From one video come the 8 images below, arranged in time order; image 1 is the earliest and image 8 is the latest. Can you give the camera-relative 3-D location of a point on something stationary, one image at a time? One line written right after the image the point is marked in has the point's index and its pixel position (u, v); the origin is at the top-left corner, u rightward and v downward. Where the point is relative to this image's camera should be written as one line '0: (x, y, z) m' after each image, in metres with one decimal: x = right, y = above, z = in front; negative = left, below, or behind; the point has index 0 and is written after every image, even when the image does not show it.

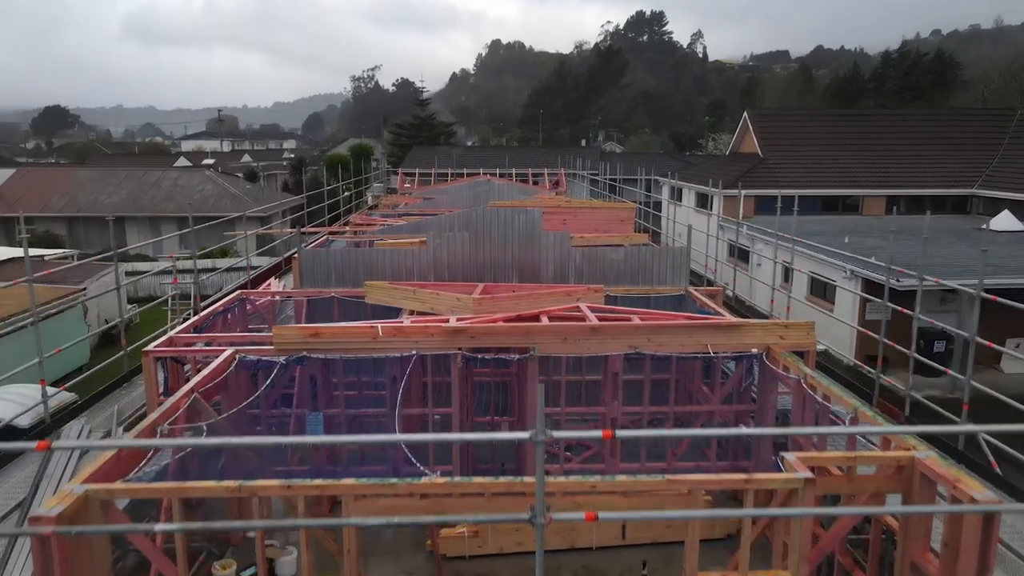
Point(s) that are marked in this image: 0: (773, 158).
0: (+7.1, +3.5, +19.3) m
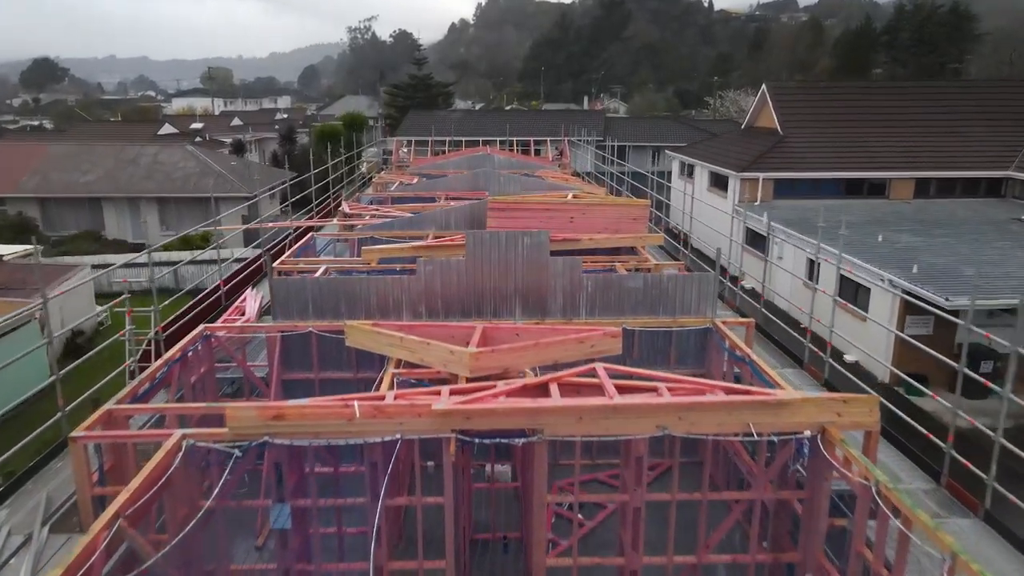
0: (+7.1, +3.9, +18.0) m
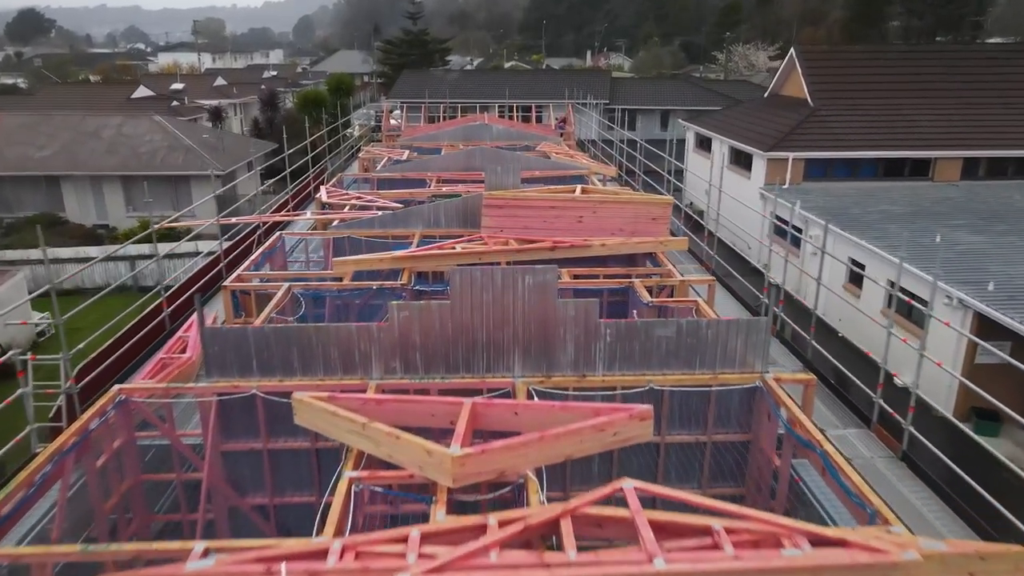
0: (+7.1, +4.1, +16.1) m
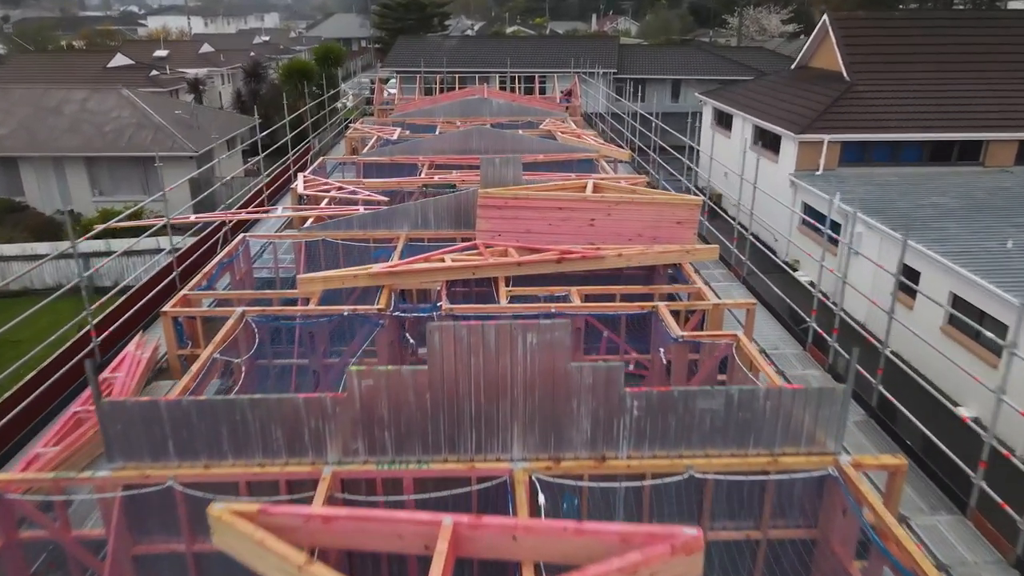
0: (+7.1, +4.2, +14.4) m
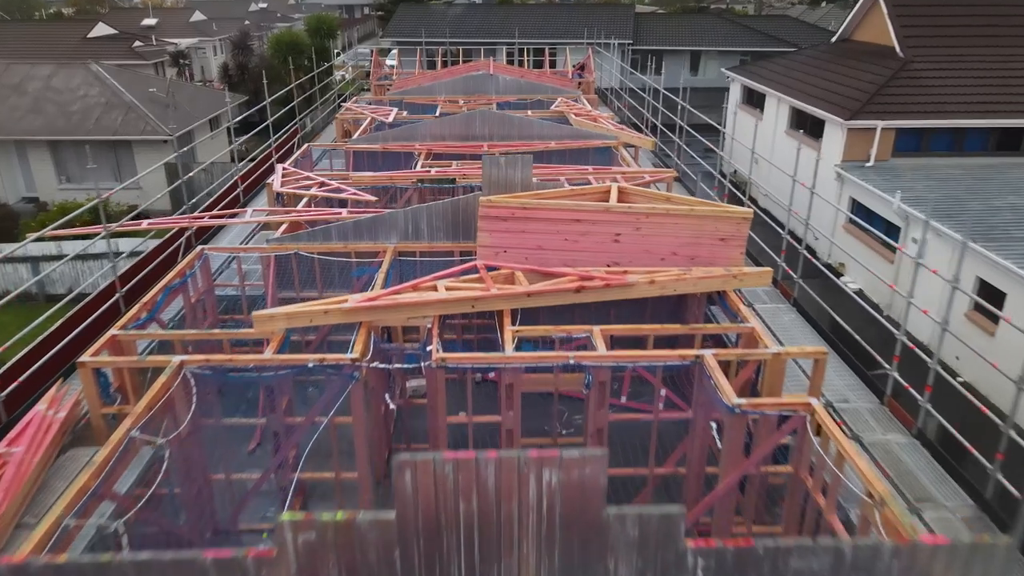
0: (+7.3, +4.1, +12.7) m
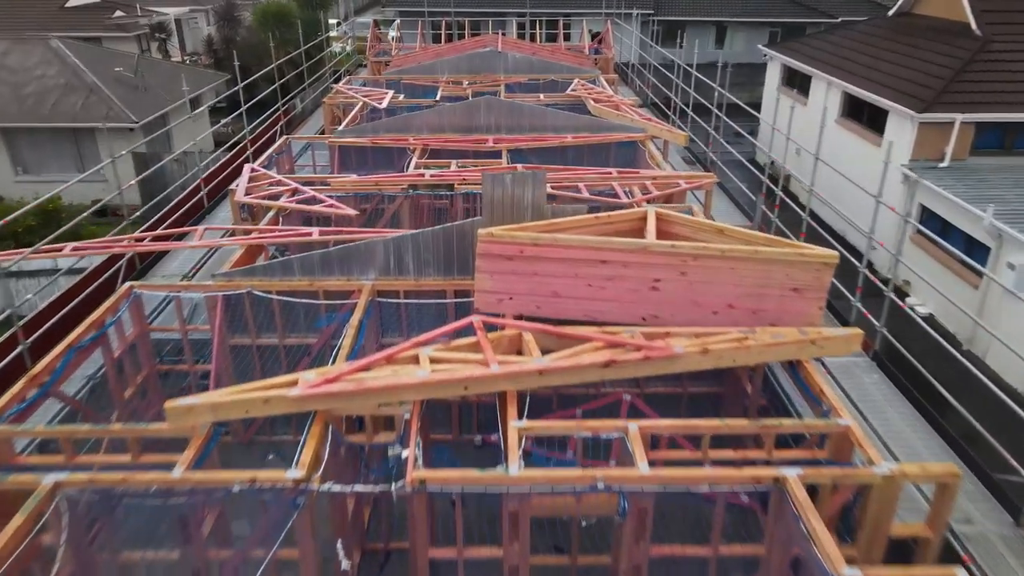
0: (+7.4, +3.8, +10.7) m
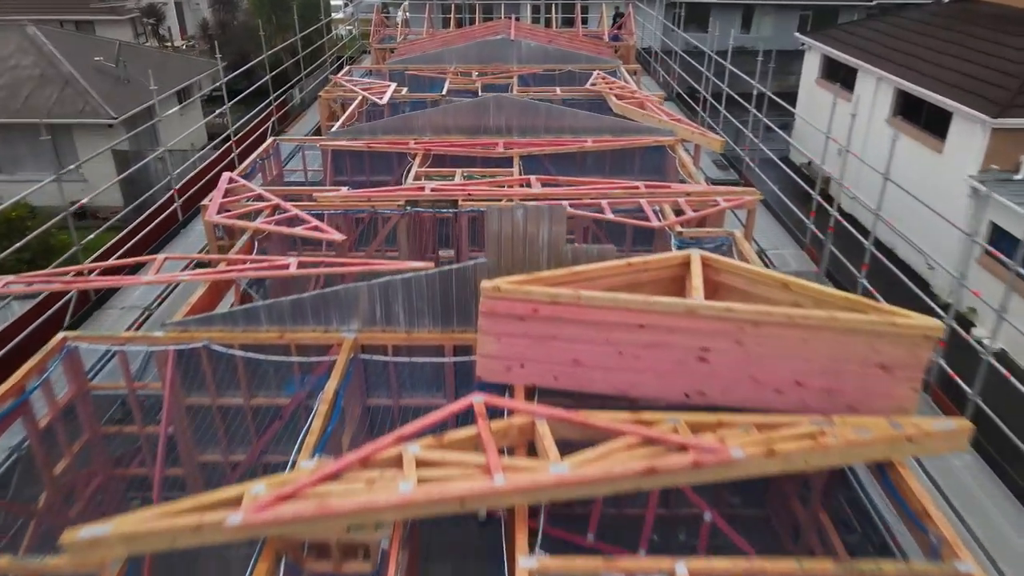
0: (+7.6, +3.4, +9.4) m
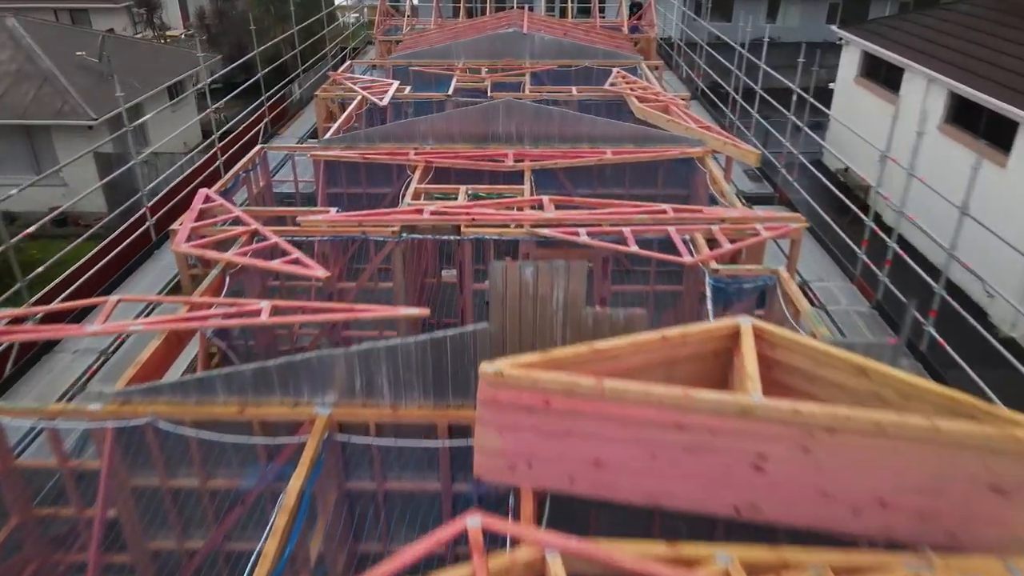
0: (+7.8, +3.0, +8.3) m
